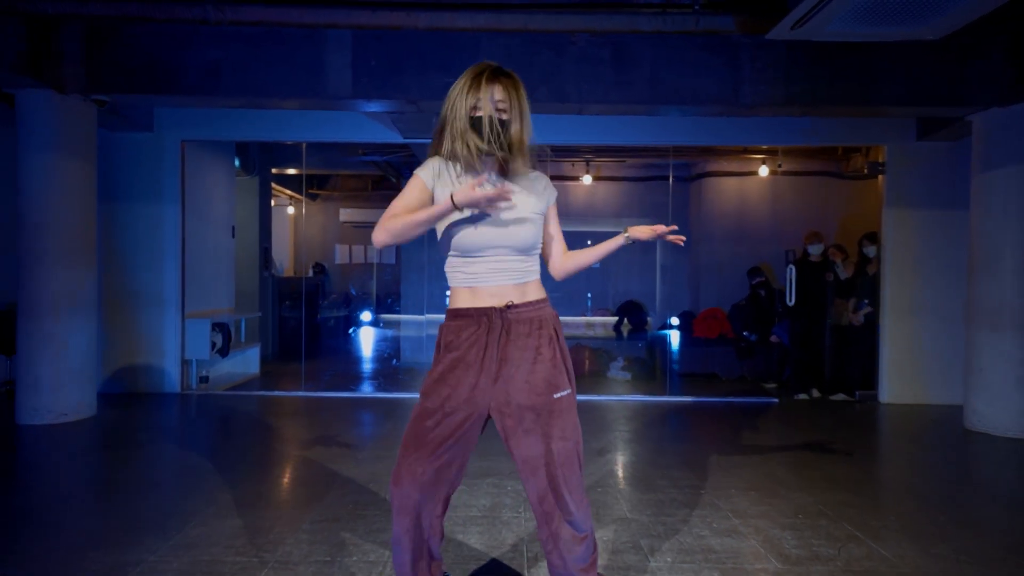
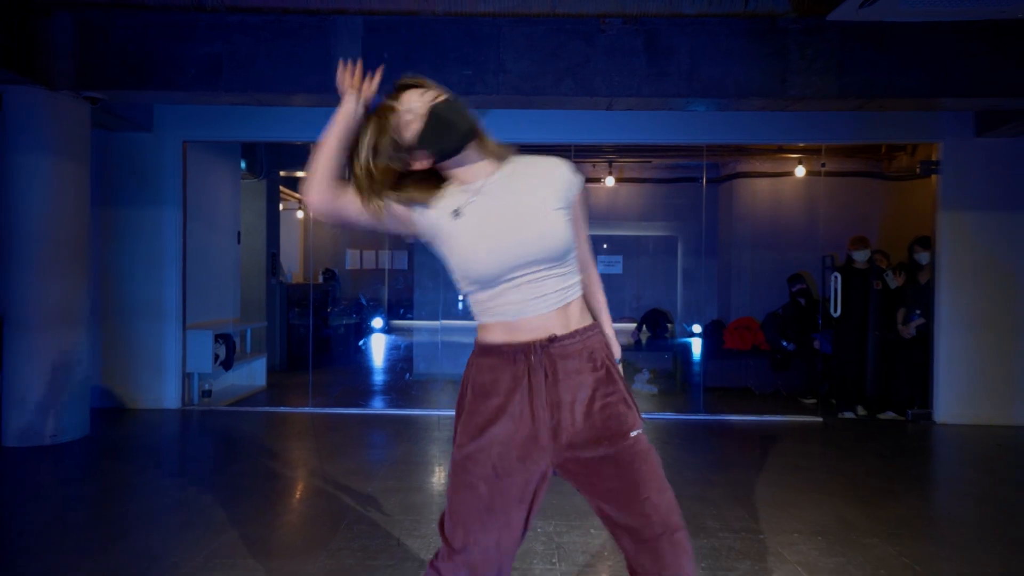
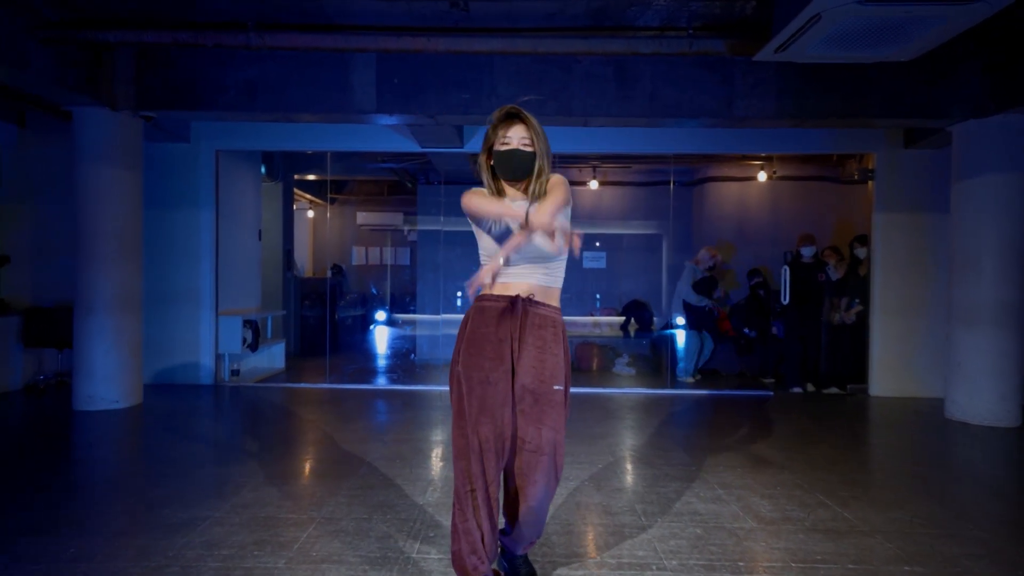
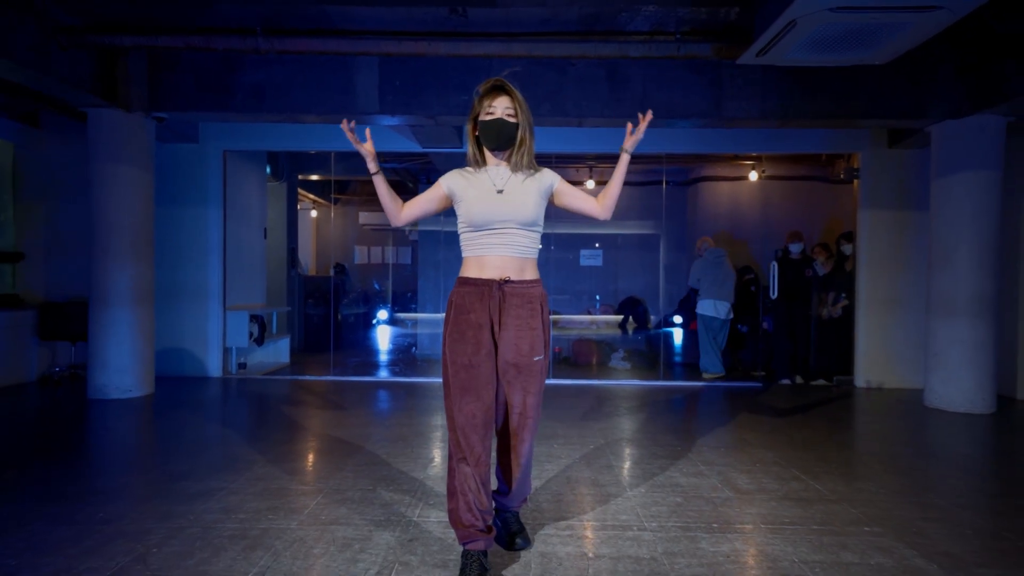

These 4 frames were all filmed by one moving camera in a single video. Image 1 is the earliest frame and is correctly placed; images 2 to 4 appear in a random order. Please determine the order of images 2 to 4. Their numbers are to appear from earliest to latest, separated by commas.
2, 4, 3
